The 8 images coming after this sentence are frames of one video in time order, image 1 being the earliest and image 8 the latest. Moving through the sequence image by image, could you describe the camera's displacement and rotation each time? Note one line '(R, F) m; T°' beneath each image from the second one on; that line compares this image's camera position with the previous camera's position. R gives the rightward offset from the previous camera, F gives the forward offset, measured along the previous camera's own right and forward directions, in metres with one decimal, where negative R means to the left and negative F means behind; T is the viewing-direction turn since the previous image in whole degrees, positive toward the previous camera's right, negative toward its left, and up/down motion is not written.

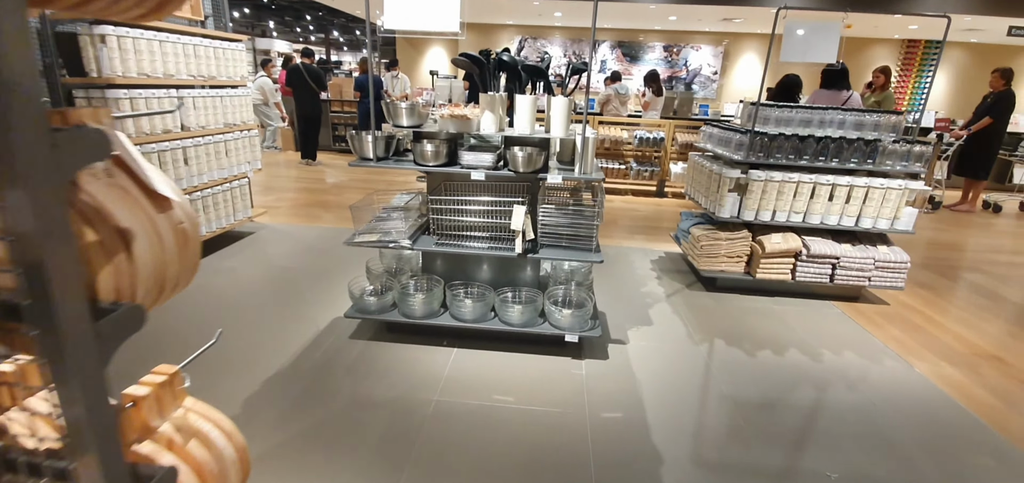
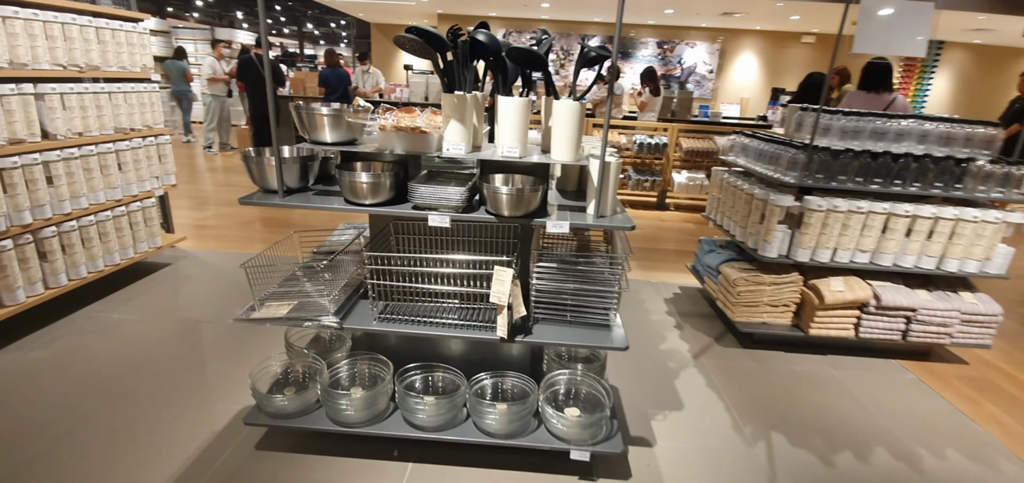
(0.0, +0.8) m; +2°
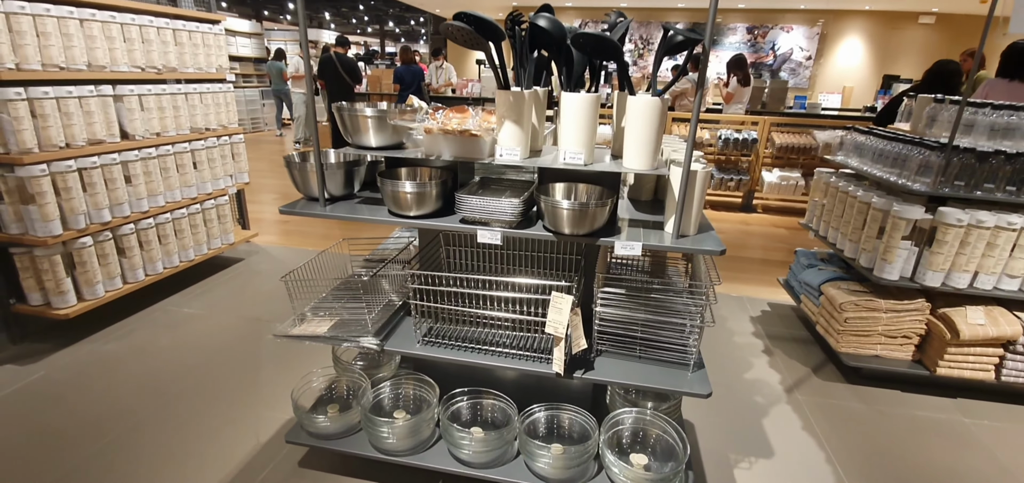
(0.0, +0.2) m; -8°
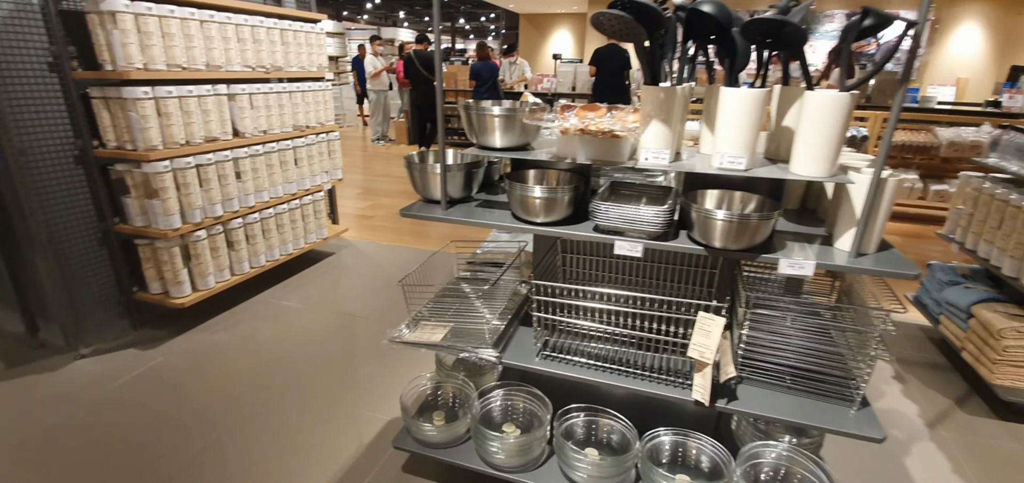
(-0.2, +0.1) m; -7°
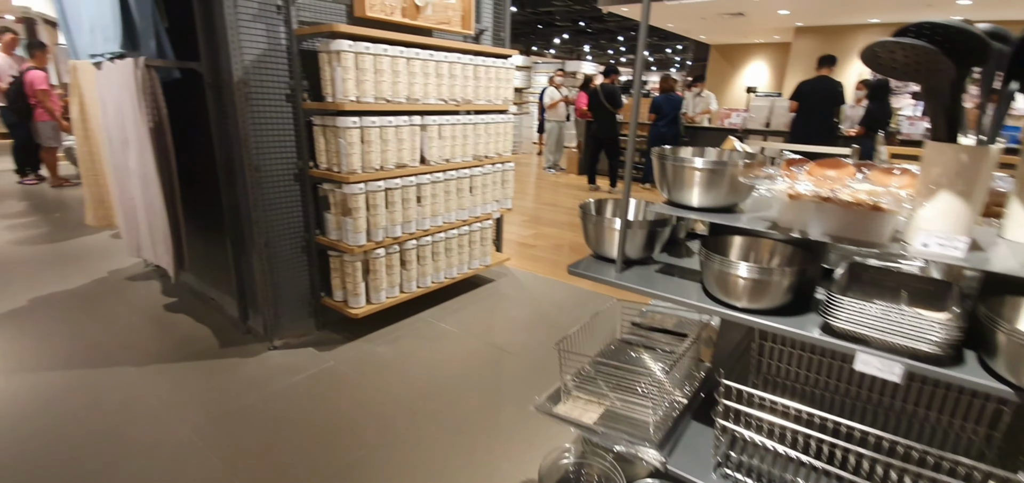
(-0.1, +0.2) m; -19°
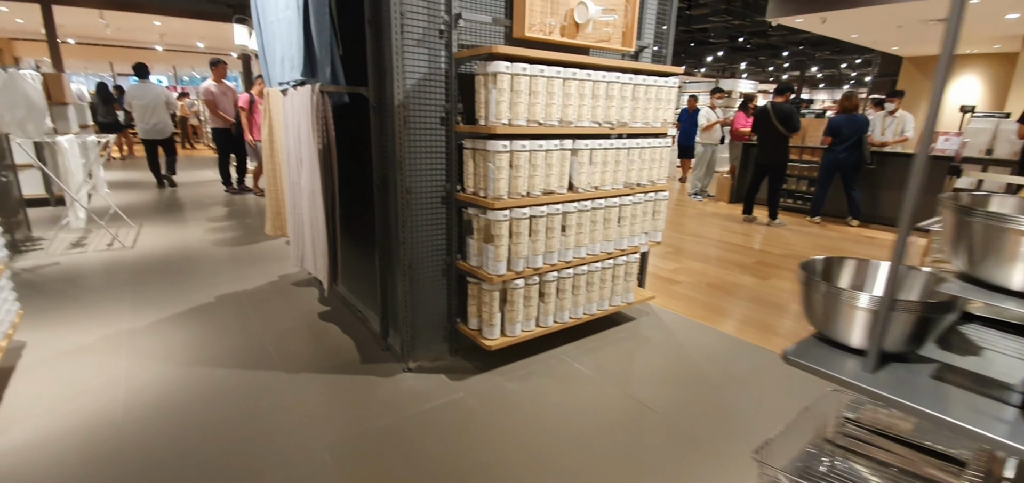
(-0.1, +0.2) m; -15°
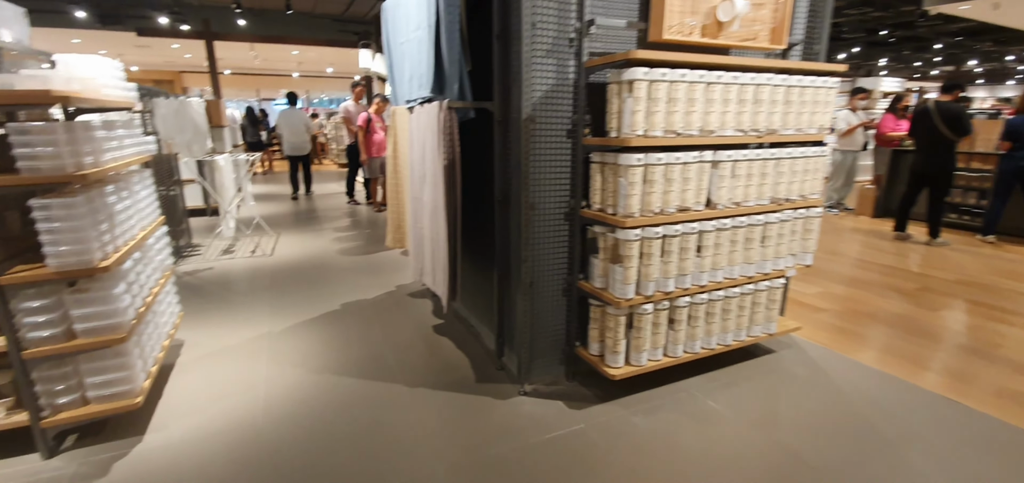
(-0.1, +0.1) m; -11°
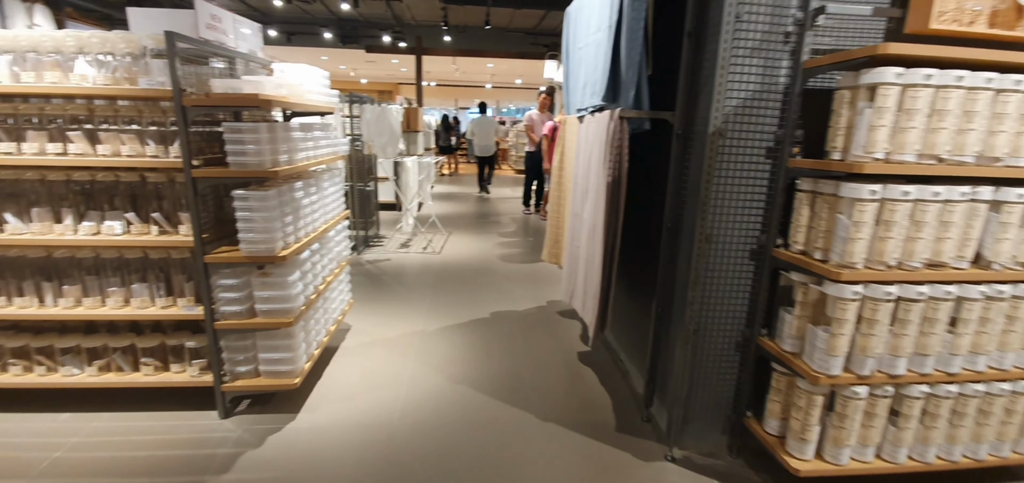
(0.0, +0.3) m; -19°
